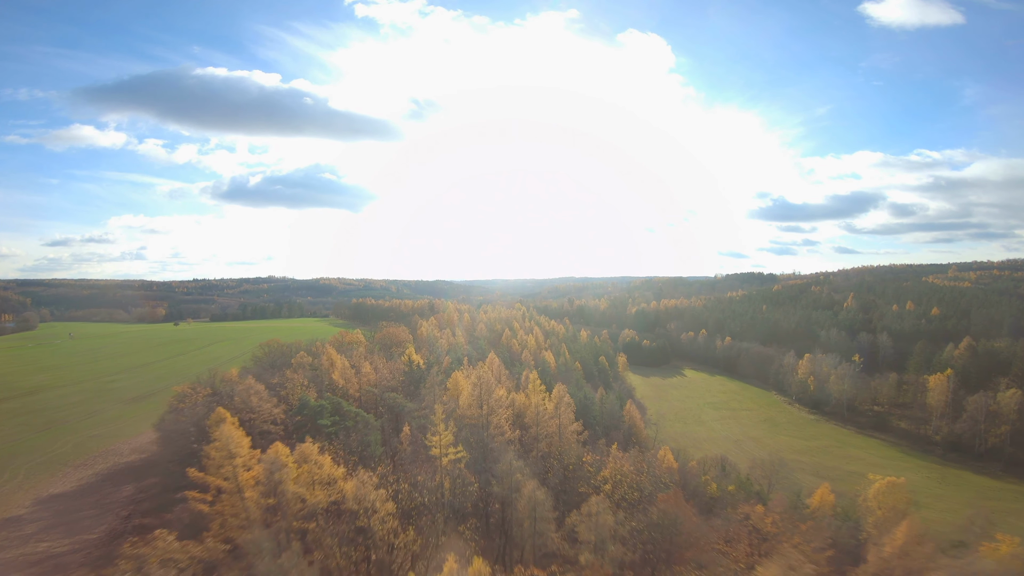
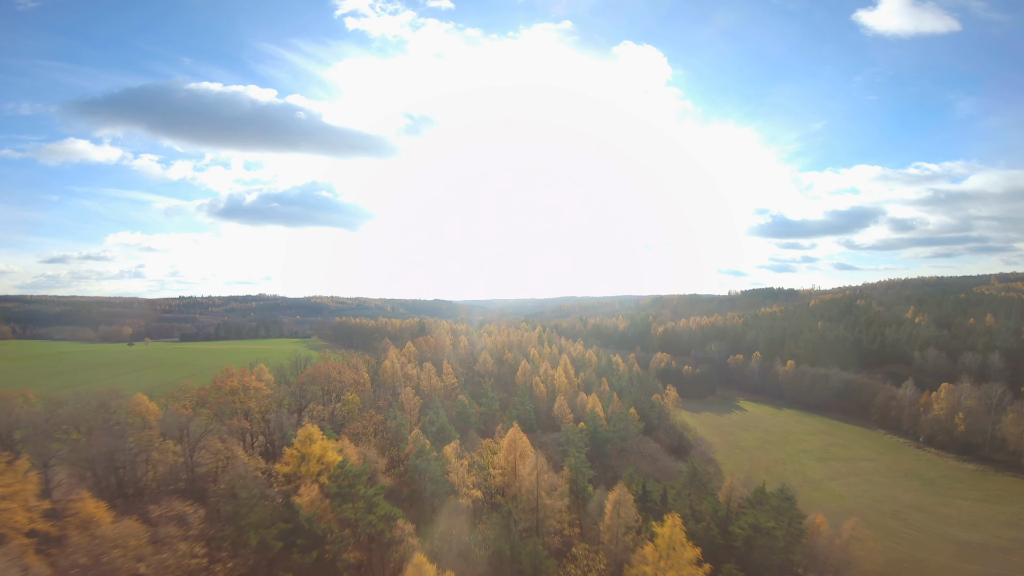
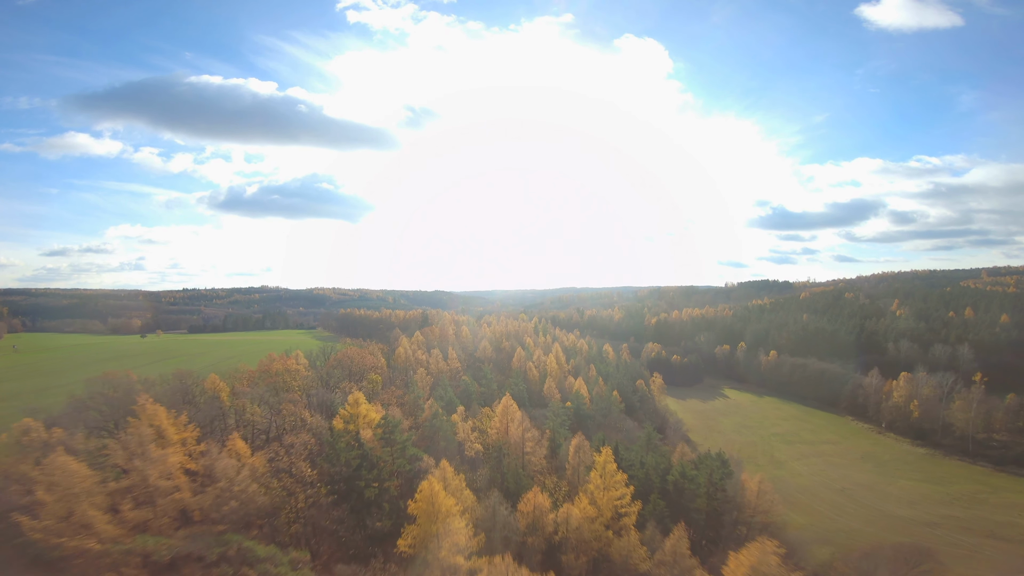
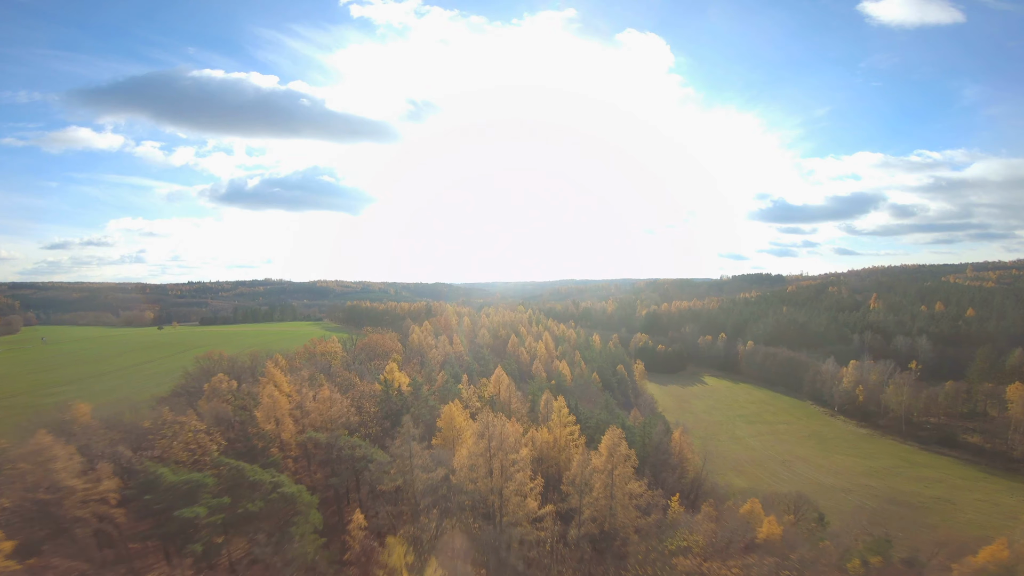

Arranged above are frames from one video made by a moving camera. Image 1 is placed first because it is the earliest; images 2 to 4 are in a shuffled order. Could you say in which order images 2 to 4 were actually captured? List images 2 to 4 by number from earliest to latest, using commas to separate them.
4, 3, 2
